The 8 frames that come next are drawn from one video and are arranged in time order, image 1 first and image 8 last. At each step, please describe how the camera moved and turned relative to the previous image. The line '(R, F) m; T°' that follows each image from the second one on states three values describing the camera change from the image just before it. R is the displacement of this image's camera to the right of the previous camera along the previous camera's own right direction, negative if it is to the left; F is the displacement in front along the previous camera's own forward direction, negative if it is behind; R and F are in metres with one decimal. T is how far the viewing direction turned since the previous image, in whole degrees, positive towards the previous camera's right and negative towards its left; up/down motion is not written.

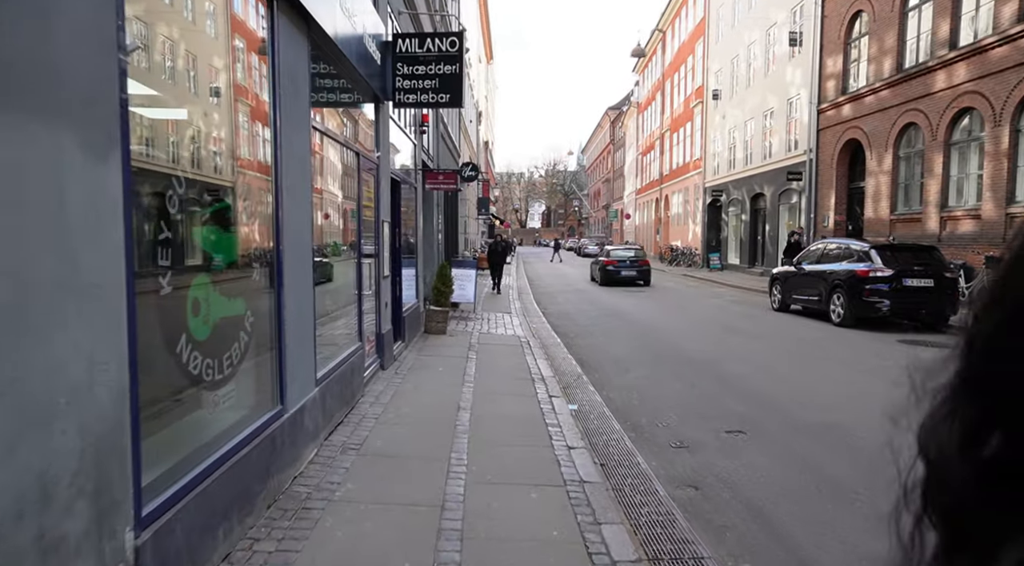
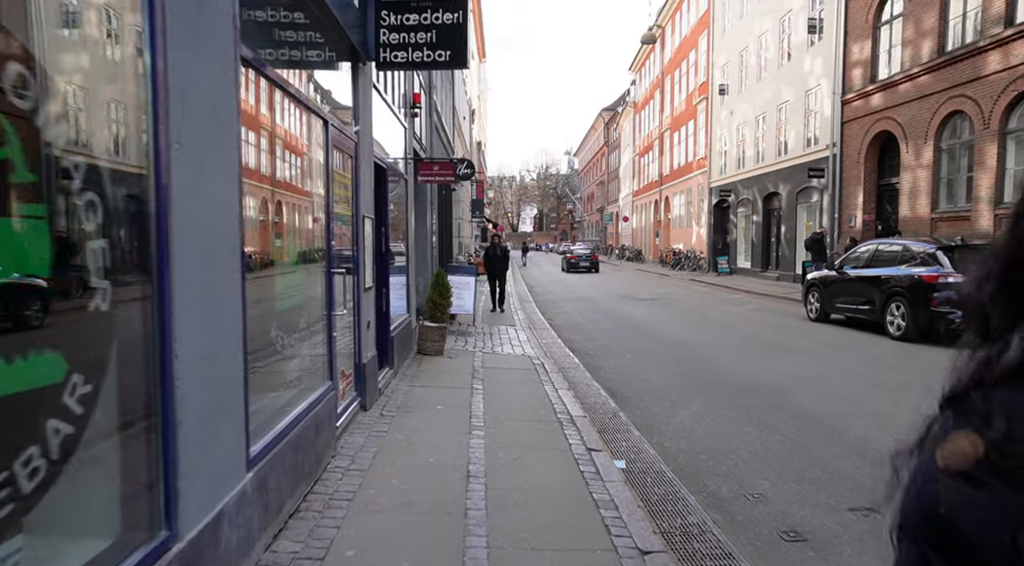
(-0.3, +1.9) m; +1°
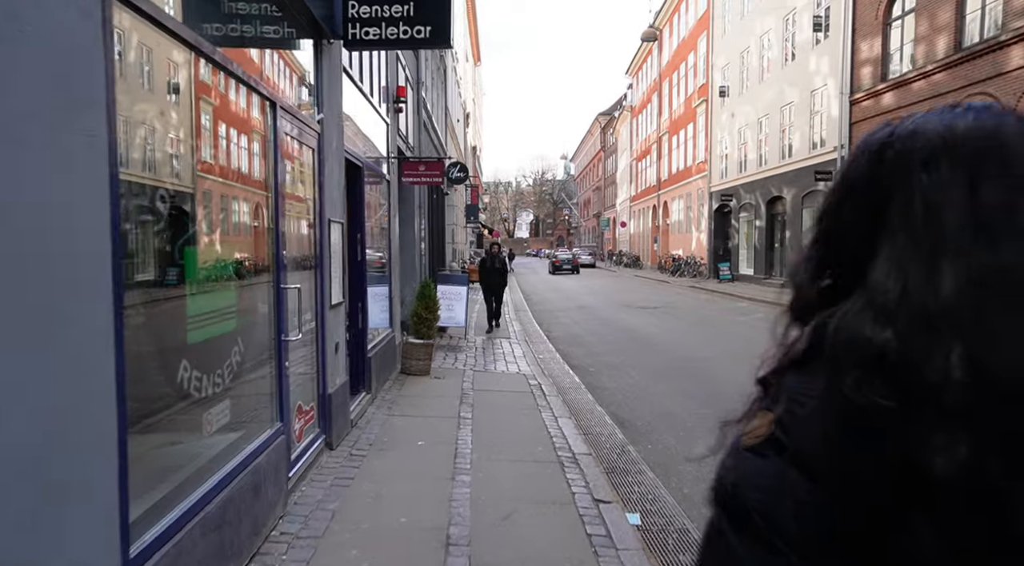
(0.0, +0.9) m; 0°
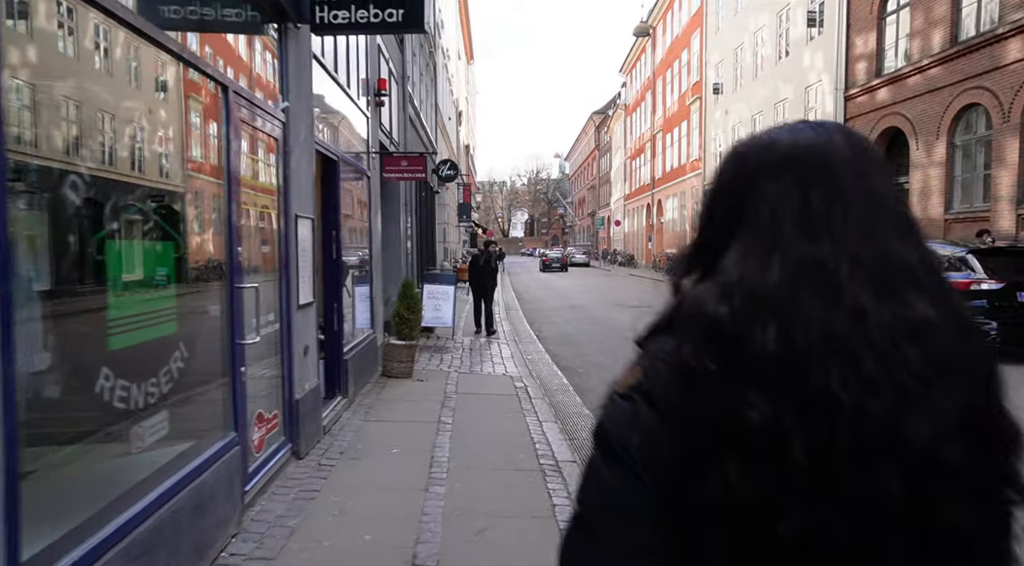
(+0.1, +0.3) m; 0°
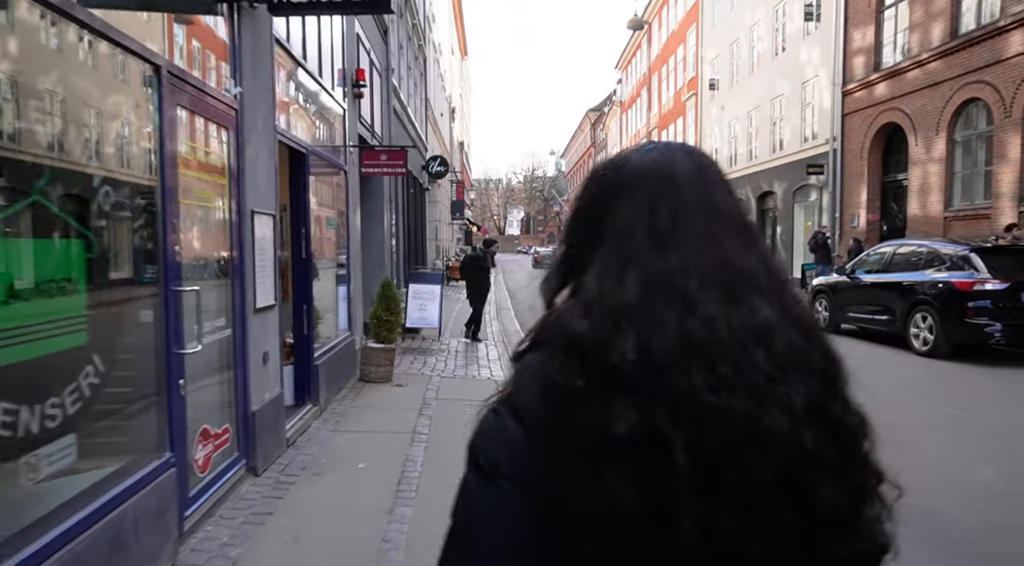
(+0.1, +0.4) m; 0°
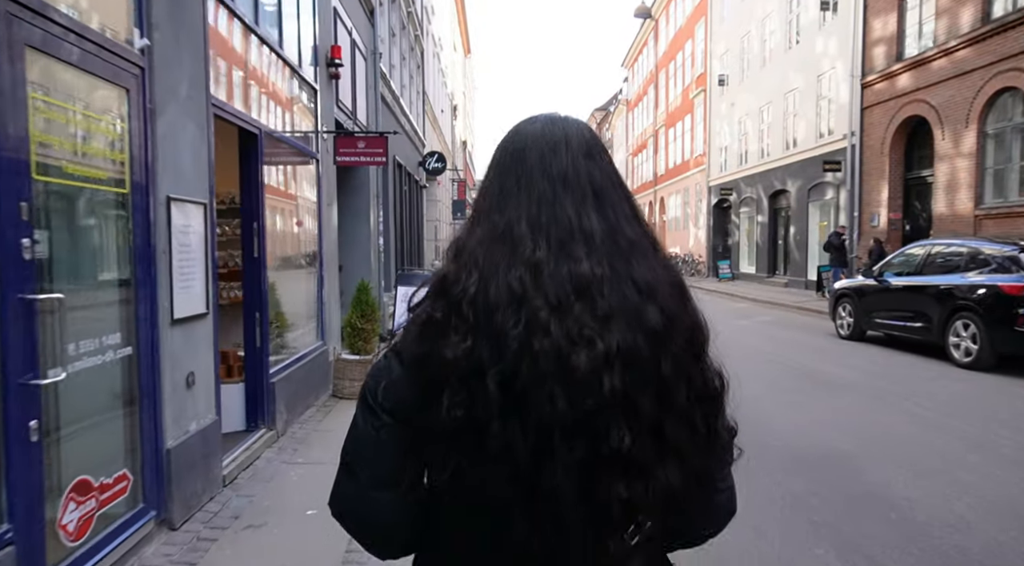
(+0.1, +0.9) m; 0°
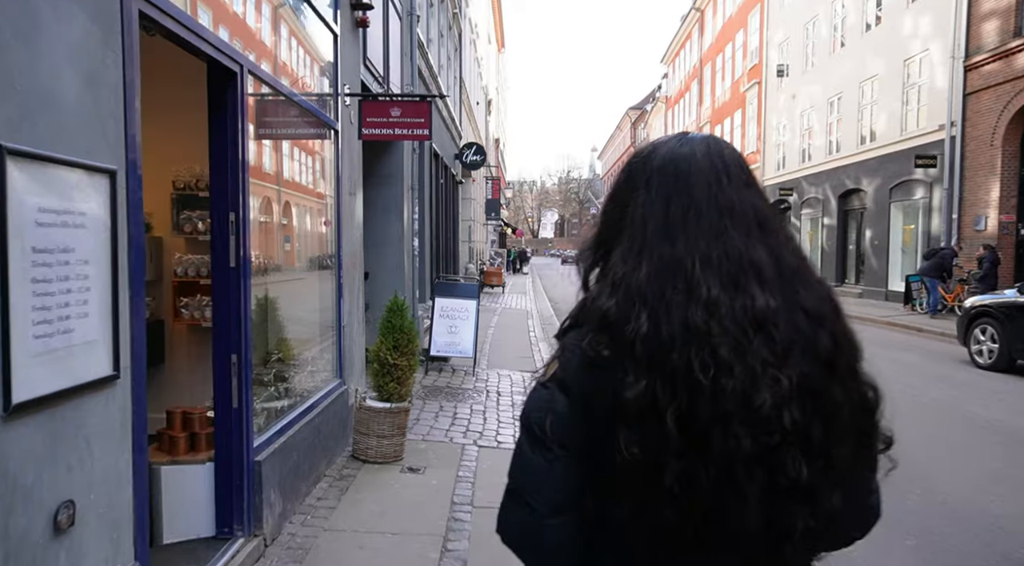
(-0.5, +2.0) m; -2°
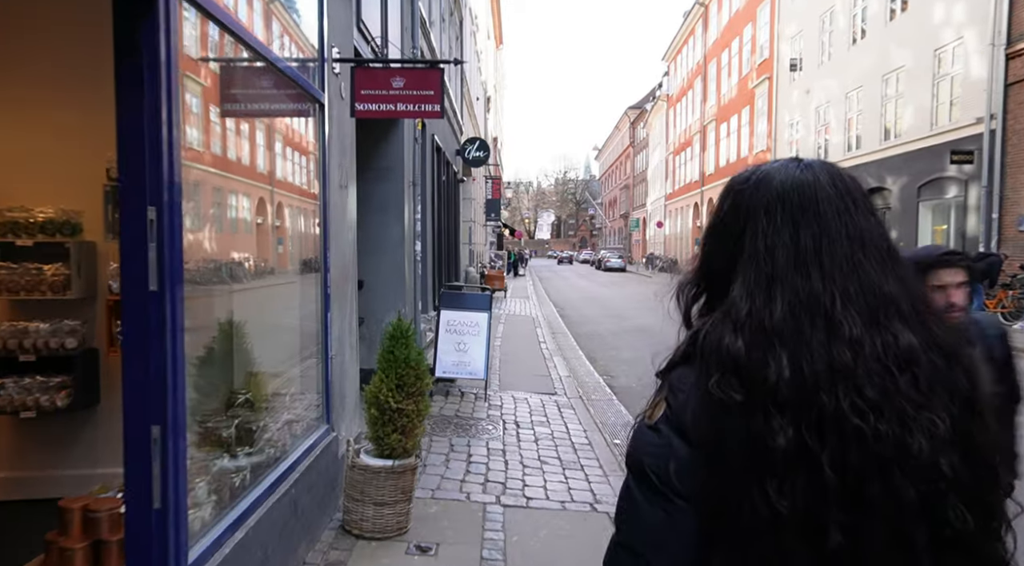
(-0.3, +1.2) m; 0°
